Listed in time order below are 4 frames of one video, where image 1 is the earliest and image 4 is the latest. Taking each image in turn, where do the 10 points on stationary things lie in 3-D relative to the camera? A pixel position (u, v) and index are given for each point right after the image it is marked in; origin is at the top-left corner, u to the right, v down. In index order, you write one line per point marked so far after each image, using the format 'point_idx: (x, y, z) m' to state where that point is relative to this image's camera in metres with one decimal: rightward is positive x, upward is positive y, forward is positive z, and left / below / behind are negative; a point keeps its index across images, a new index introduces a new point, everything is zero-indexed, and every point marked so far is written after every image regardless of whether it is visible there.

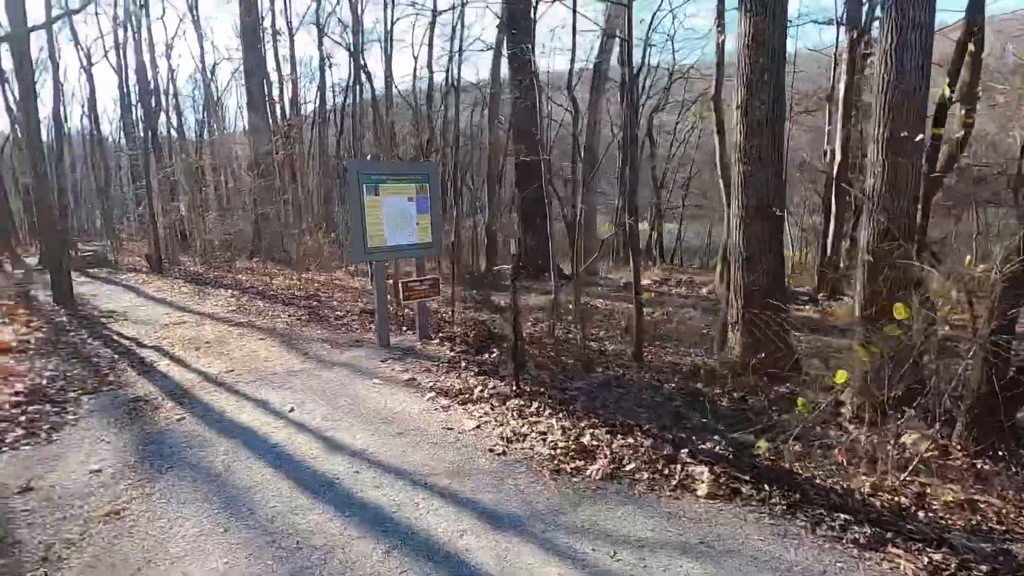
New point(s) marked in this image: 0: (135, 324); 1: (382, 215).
0: (-7.5, -0.7, +10.7) m
1: (-1.8, +1.0, +7.5) m
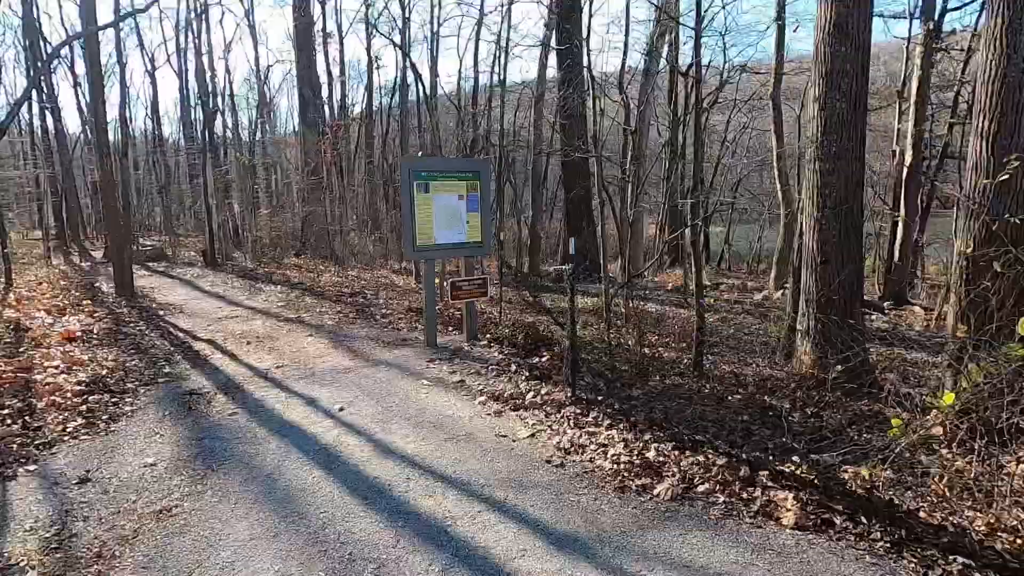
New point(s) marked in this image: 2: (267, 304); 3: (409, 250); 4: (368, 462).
0: (-6.6, -0.6, +10.9) m
1: (-1.1, +1.0, +7.4) m
2: (-5.6, -0.4, +12.2) m
3: (-1.4, +0.5, +7.2) m
4: (-1.1, -1.3, +4.0) m
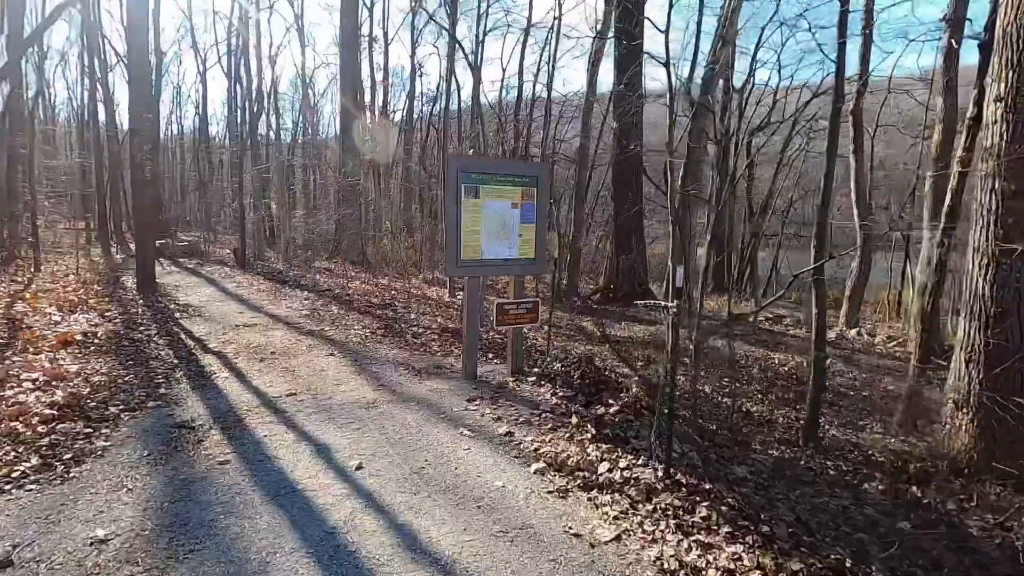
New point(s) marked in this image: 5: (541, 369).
0: (-5.8, -0.6, +10.1) m
1: (-0.4, +0.8, +6.2) m
2: (-4.7, -0.5, +11.2) m
3: (-0.7, +0.3, +6.1) m
4: (-0.7, -1.5, +2.8) m
5: (+0.4, -1.0, +6.8) m
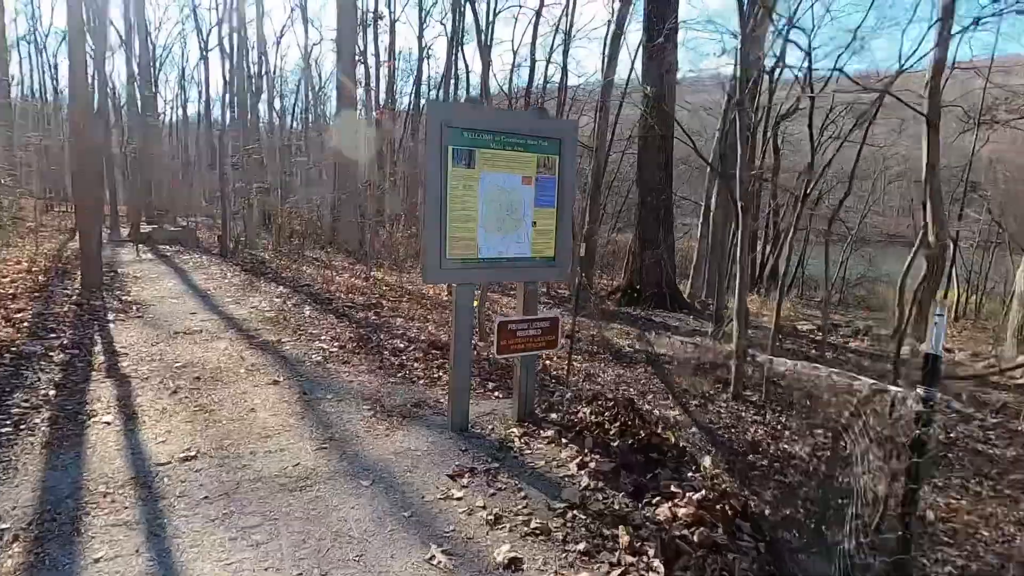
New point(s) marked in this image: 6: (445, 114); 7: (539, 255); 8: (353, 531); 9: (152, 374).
0: (-5.6, -0.6, +8.2) m
1: (-0.3, +0.7, +4.2) m
2: (-4.5, -0.5, +9.3) m
3: (-0.6, +0.2, +4.1) m
4: (-0.7, -1.6, +0.9) m
5: (+0.4, -1.1, +4.8) m
6: (-0.5, +1.3, +4.0) m
7: (+0.2, +0.3, +4.6) m
8: (-0.9, -1.4, +3.1) m
9: (-3.8, -0.9, +5.7) m
